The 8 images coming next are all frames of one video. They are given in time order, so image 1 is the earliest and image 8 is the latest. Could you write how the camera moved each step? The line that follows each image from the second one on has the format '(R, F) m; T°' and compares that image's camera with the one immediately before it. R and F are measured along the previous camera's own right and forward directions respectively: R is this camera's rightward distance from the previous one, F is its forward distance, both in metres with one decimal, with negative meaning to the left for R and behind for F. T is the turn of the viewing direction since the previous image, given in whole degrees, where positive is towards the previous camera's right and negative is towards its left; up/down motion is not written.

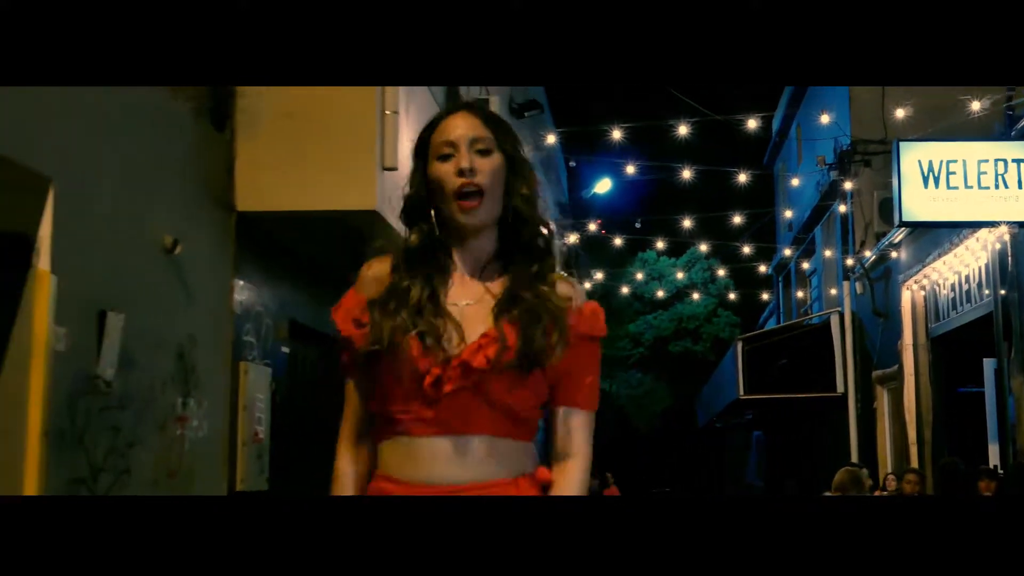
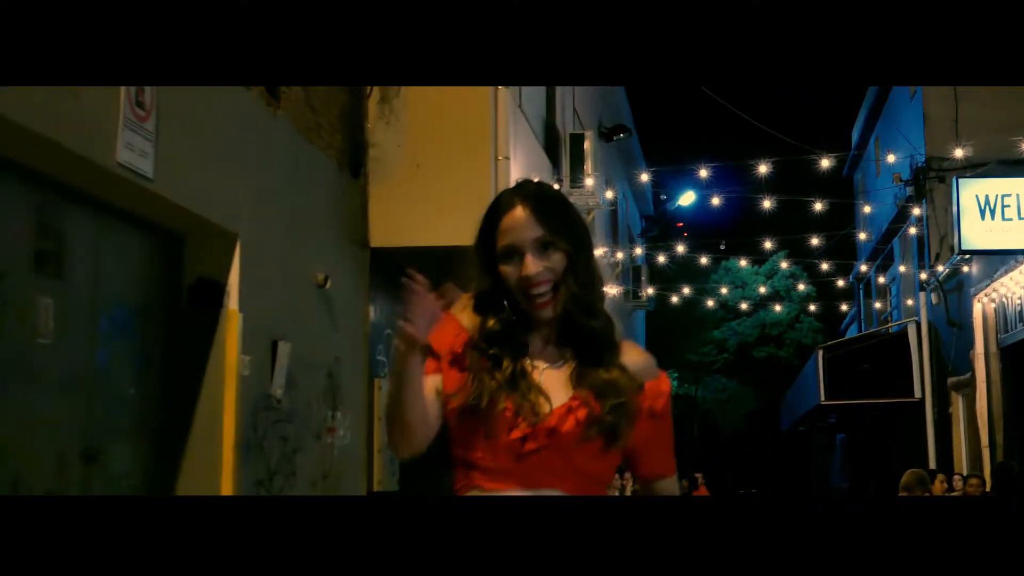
(-0.1, -0.7) m; -4°
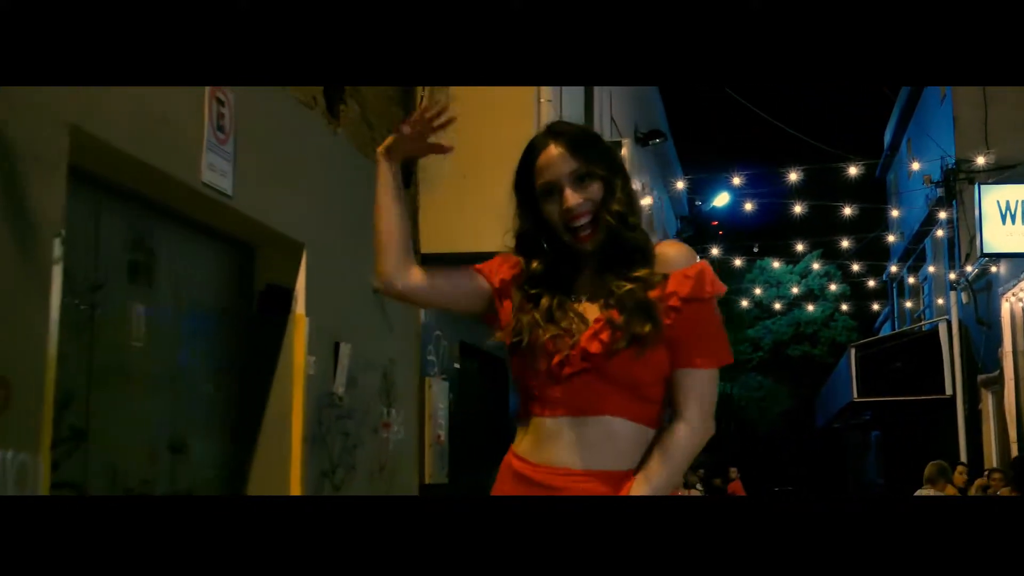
(0.0, -0.3) m; -2°
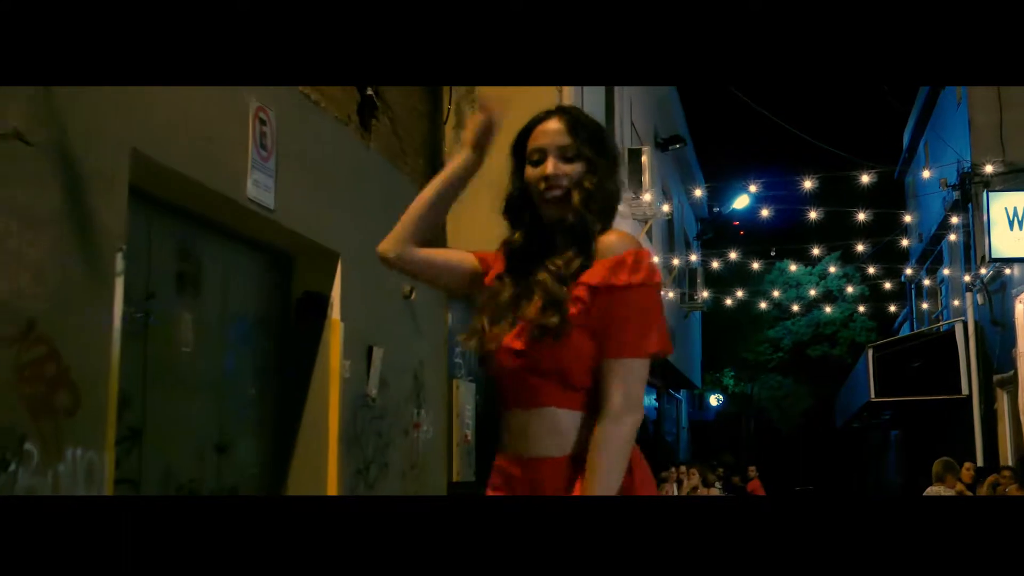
(0.0, -0.2) m; -1°
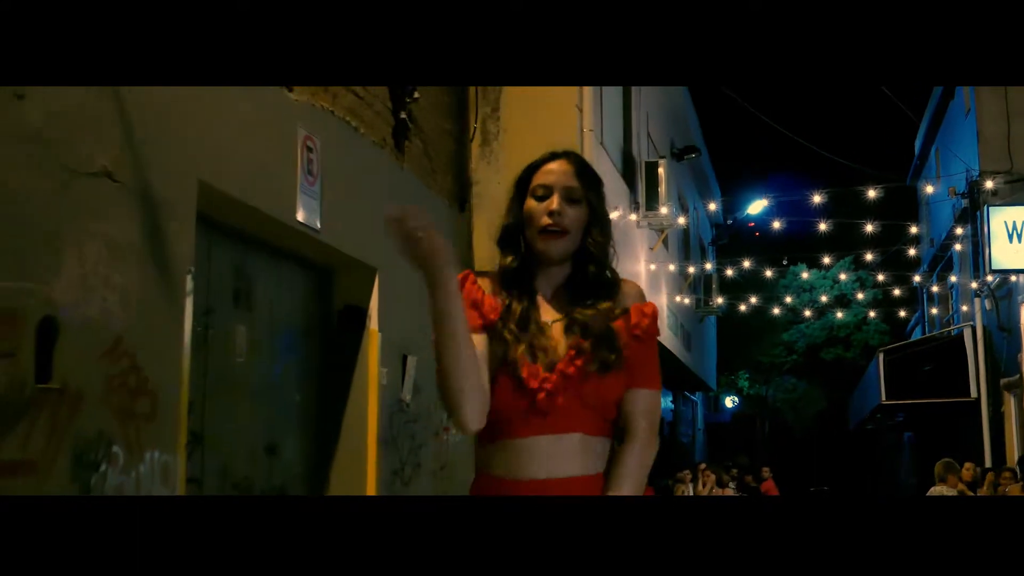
(0.0, -0.3) m; -1°
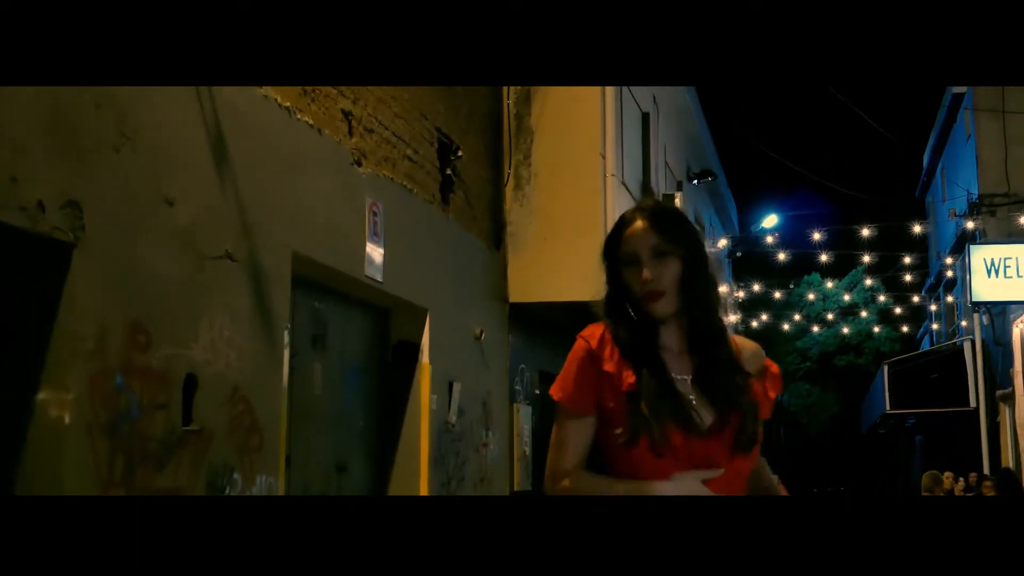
(-0.1, -0.7) m; -1°
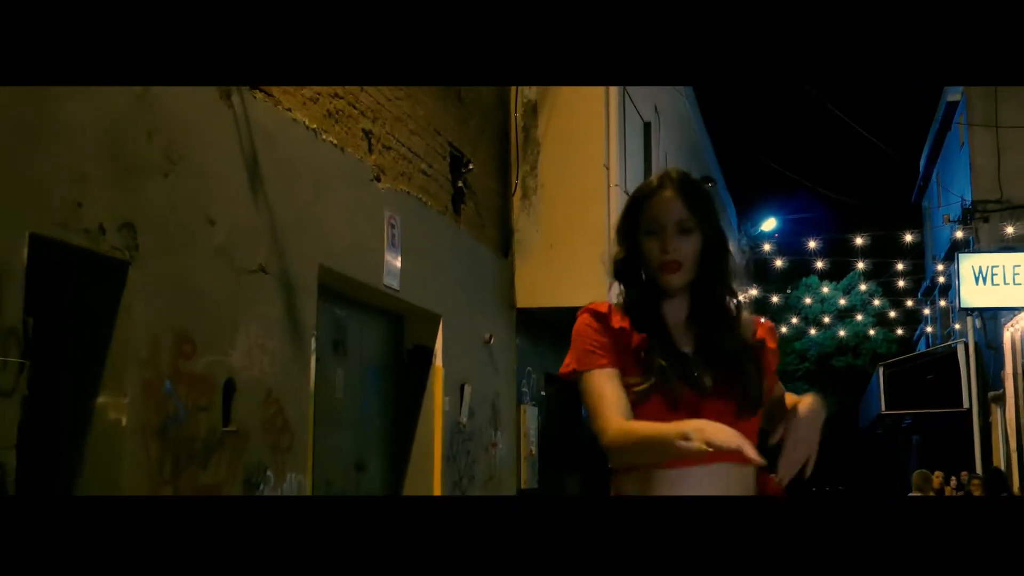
(0.0, -0.3) m; 0°
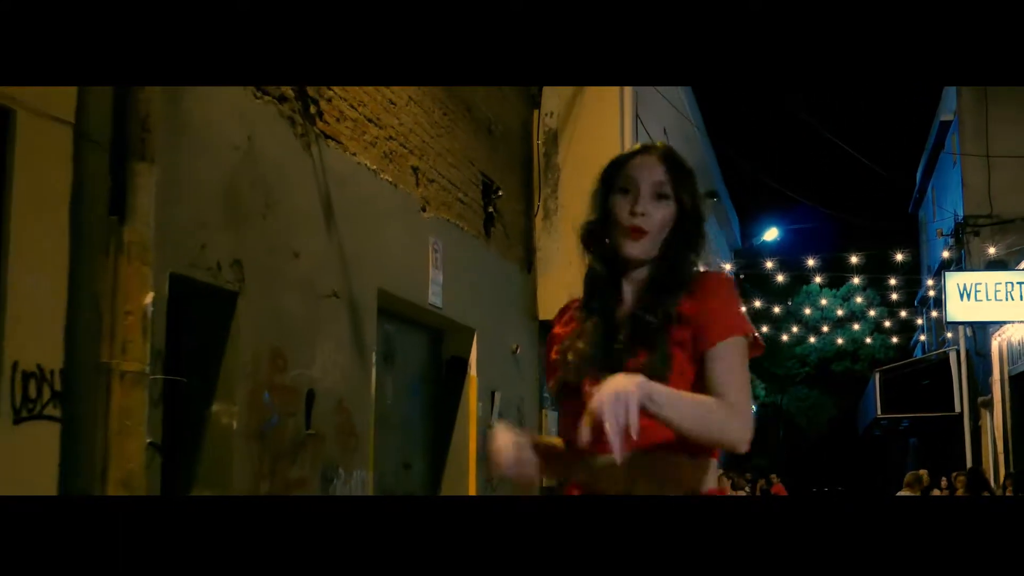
(-0.1, -0.6) m; 0°
